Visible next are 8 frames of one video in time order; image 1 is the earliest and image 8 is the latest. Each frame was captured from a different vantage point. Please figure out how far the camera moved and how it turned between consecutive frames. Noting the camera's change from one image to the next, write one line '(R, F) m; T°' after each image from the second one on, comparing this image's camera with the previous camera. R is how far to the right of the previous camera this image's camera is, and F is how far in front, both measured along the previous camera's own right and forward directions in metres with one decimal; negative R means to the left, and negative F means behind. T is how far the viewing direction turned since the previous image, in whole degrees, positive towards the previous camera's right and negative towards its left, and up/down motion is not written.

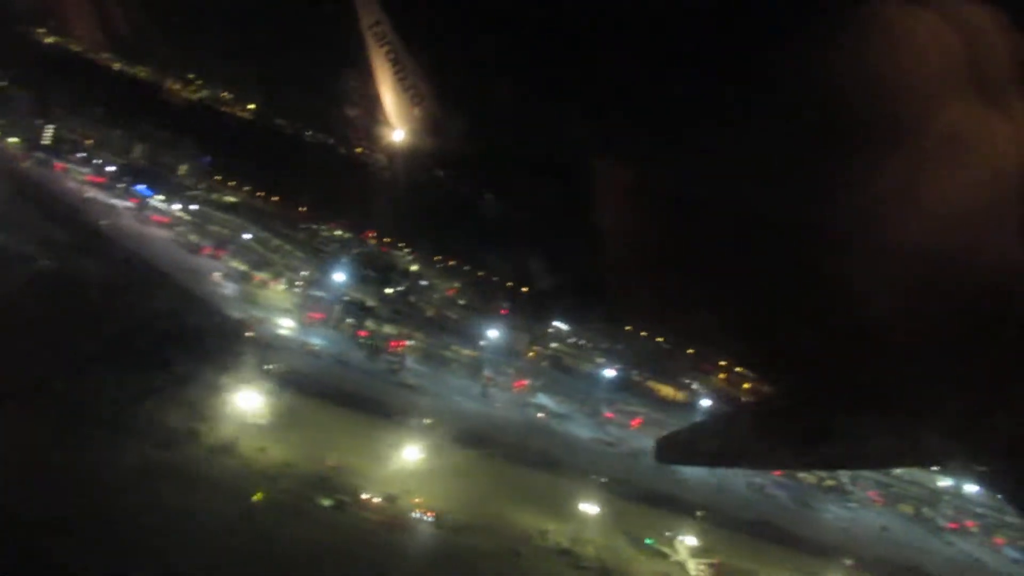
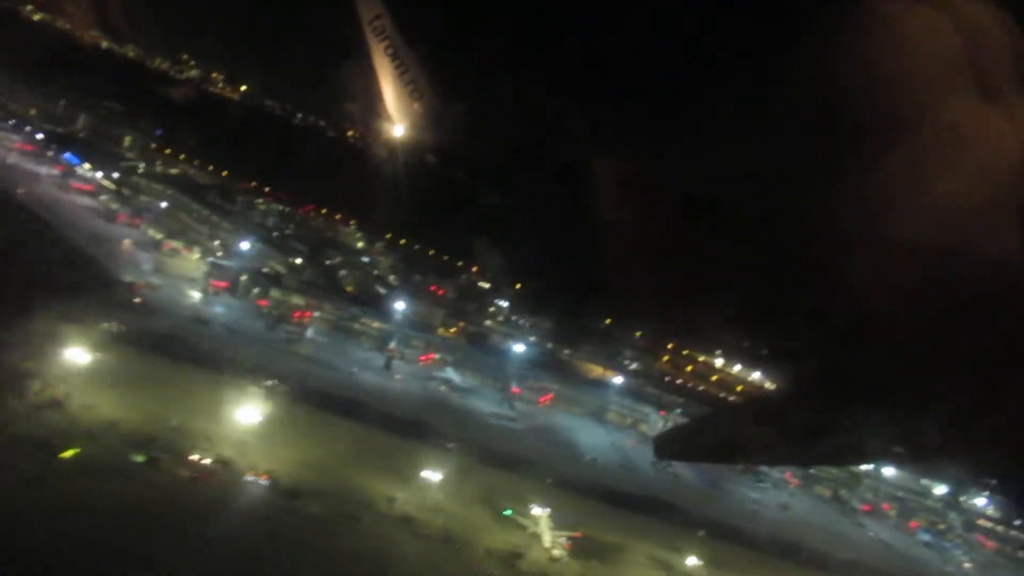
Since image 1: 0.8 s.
(+0.8, +0.1) m; 0°
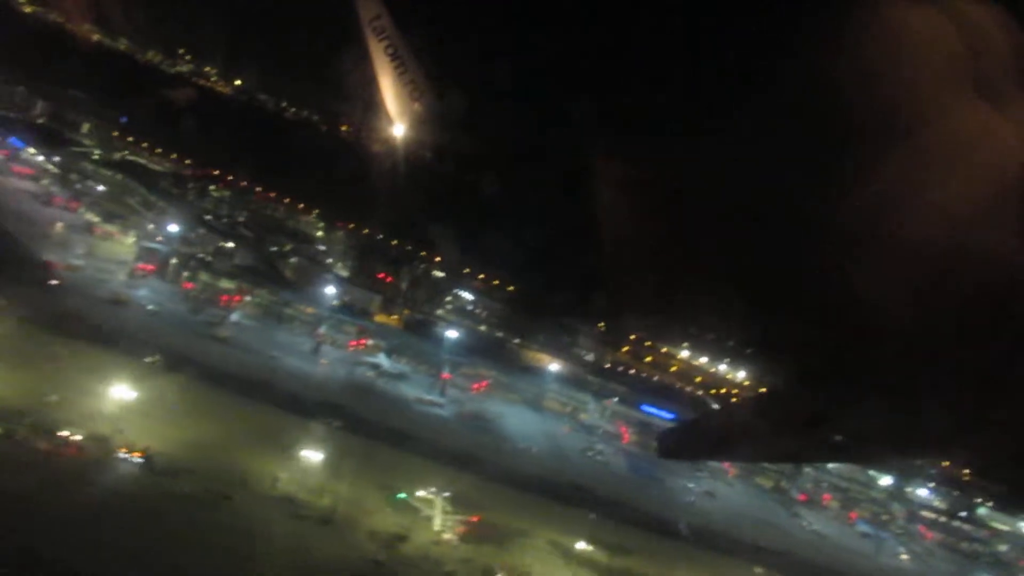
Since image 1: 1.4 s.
(+0.6, +0.1) m; 0°
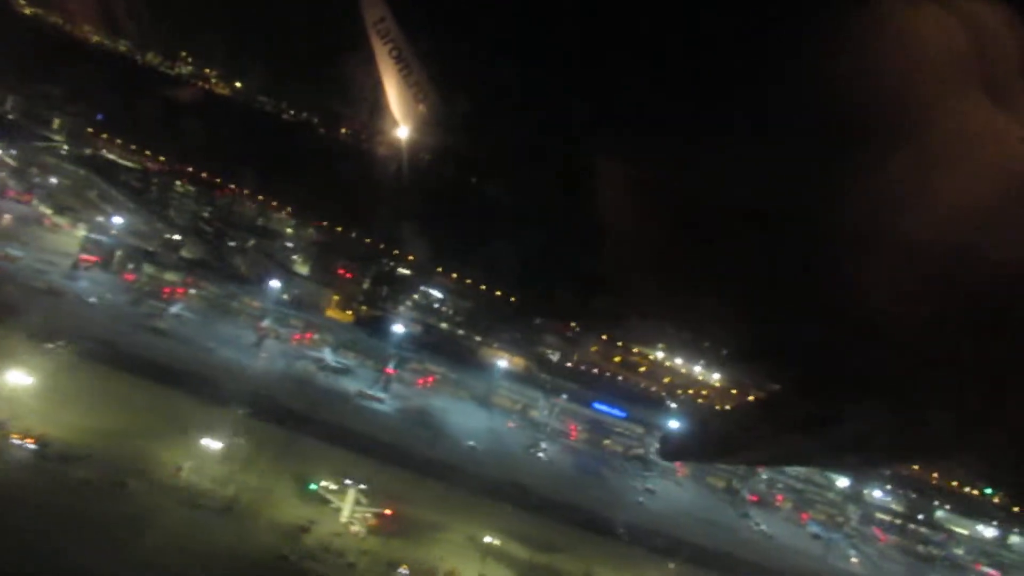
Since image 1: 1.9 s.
(+0.5, +0.1) m; 0°
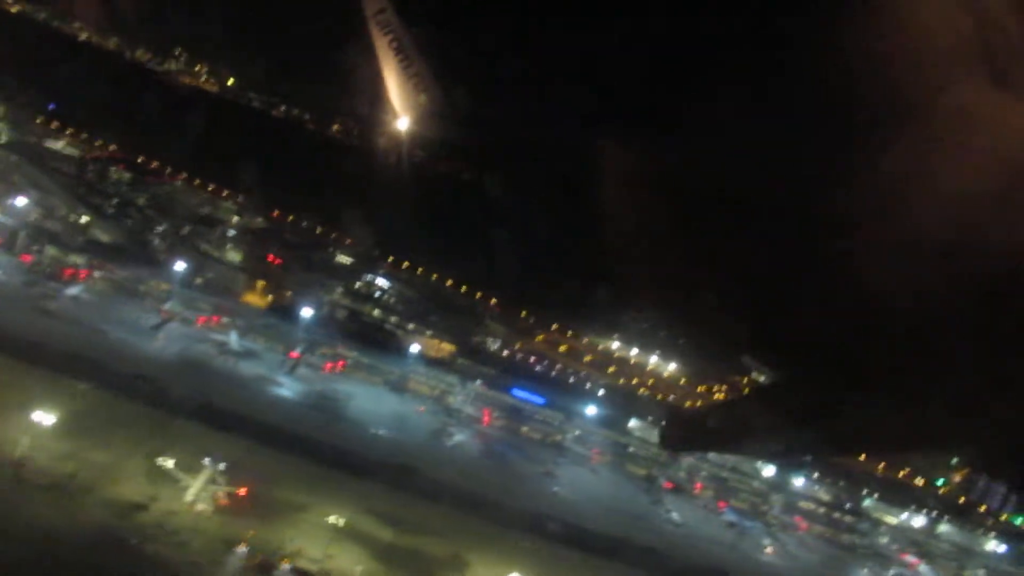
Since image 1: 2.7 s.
(+0.8, +0.1) m; 0°
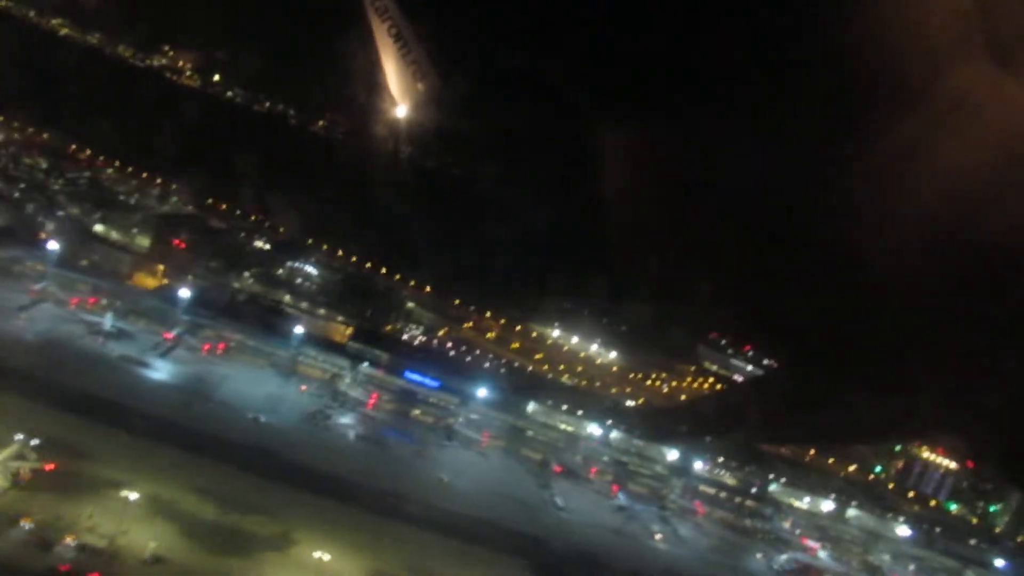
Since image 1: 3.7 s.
(+1.0, +0.2) m; 0°
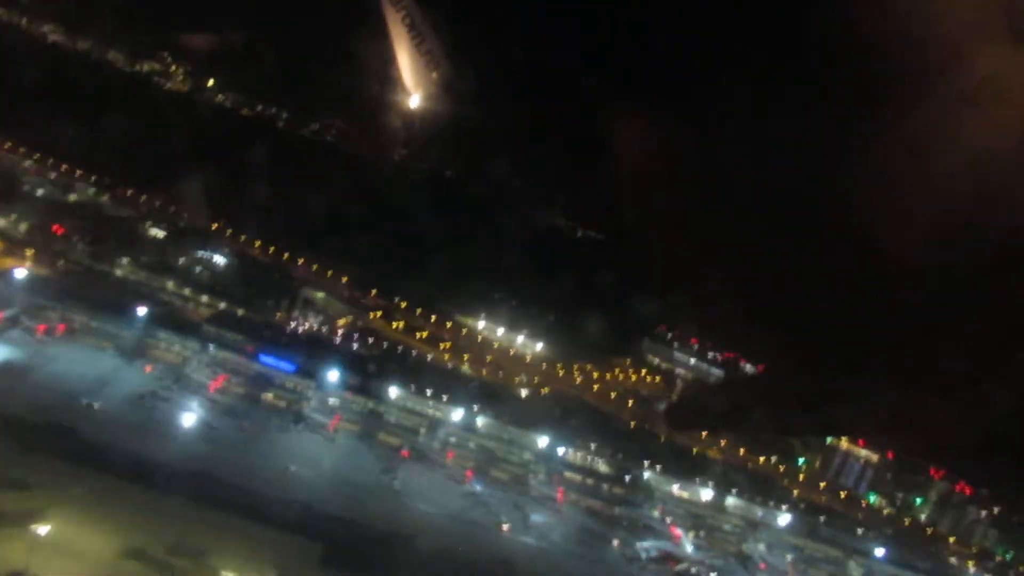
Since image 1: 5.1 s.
(+1.3, +0.2) m; -1°
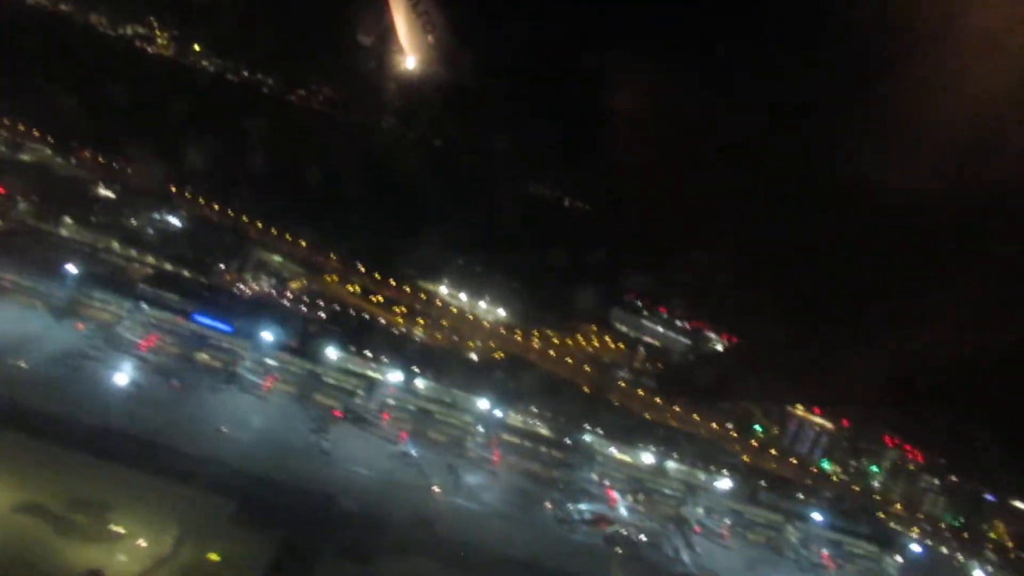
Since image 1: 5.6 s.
(+0.5, +0.1) m; 0°
